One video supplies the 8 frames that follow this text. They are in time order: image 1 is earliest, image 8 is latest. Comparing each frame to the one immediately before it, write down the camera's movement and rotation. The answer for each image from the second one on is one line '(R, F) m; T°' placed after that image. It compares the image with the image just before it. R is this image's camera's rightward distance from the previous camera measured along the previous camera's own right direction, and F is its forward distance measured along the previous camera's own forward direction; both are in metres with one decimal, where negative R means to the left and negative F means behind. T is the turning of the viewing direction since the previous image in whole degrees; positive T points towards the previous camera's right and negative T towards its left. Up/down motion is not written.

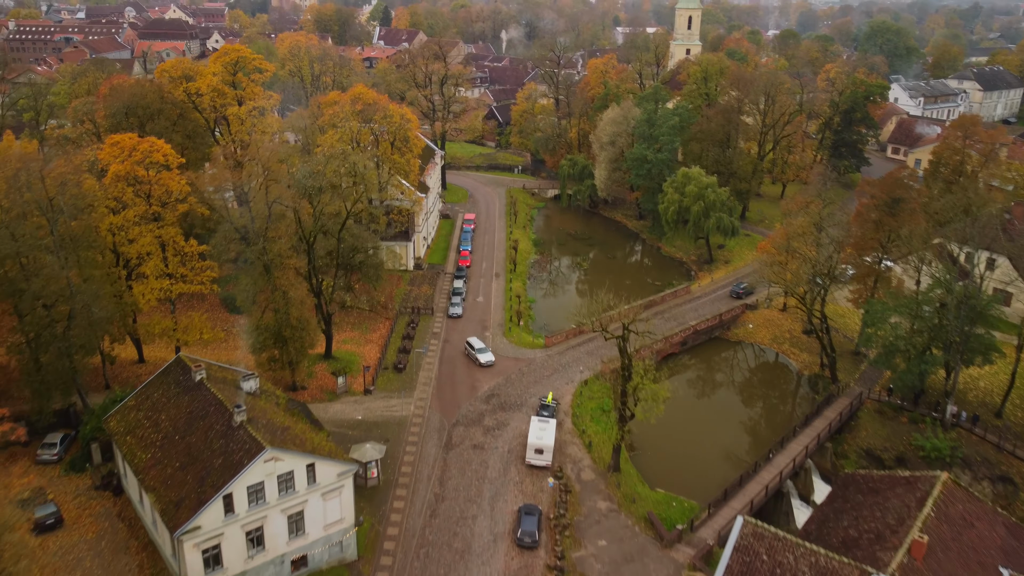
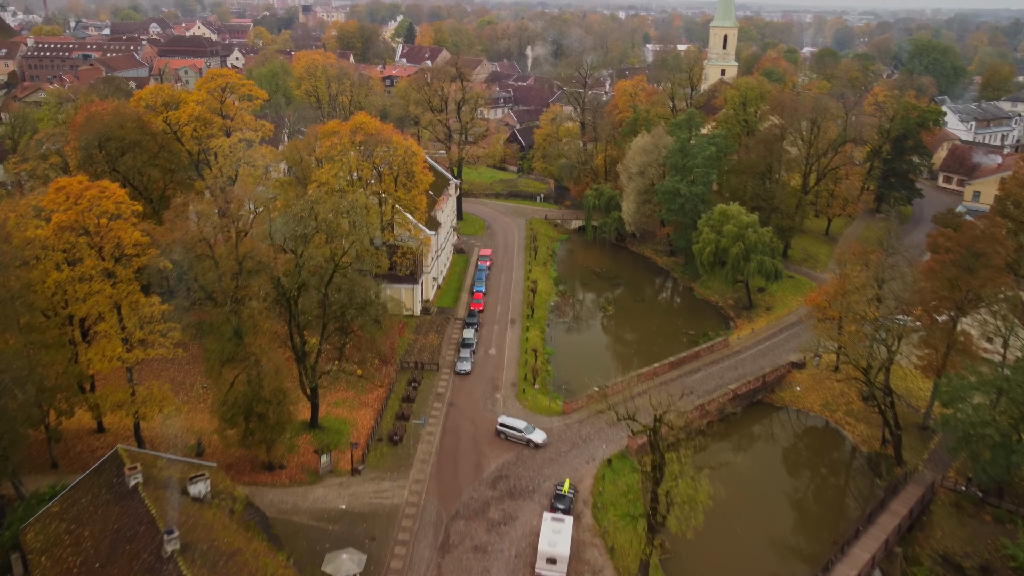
(+0.5, +4.3) m; -2°
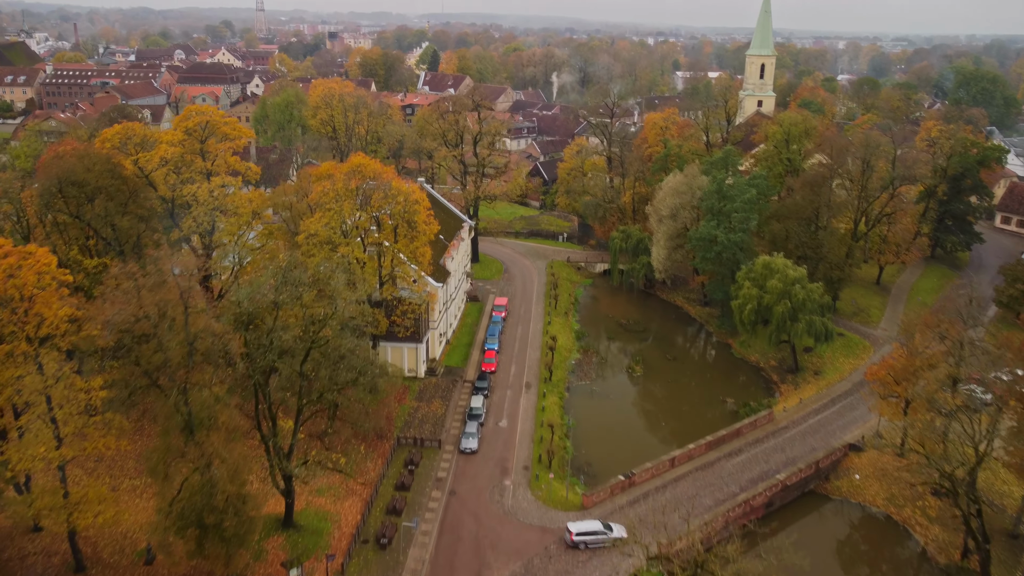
(+0.5, +4.4) m; -2°
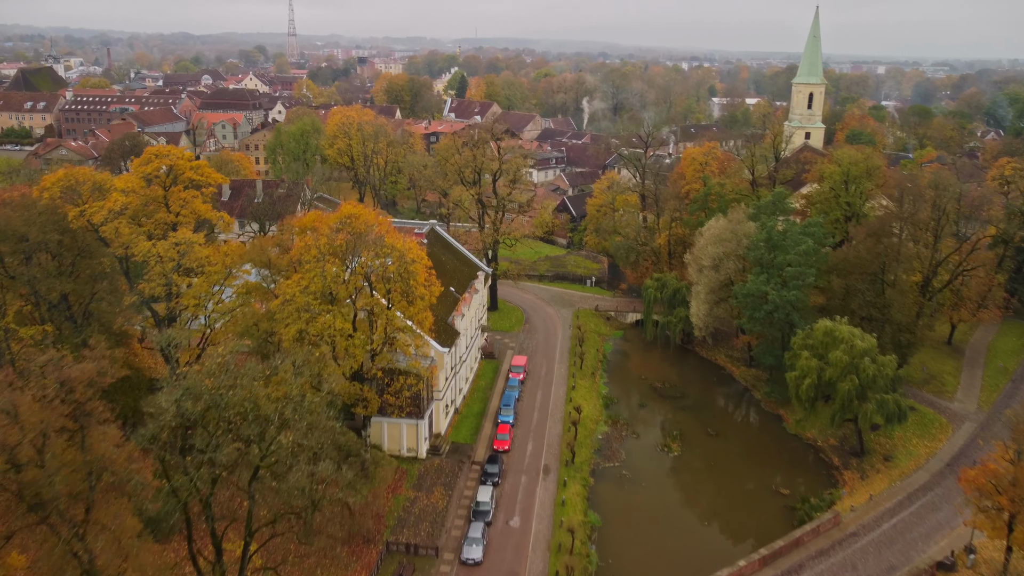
(+0.5, +5.1) m; -2°
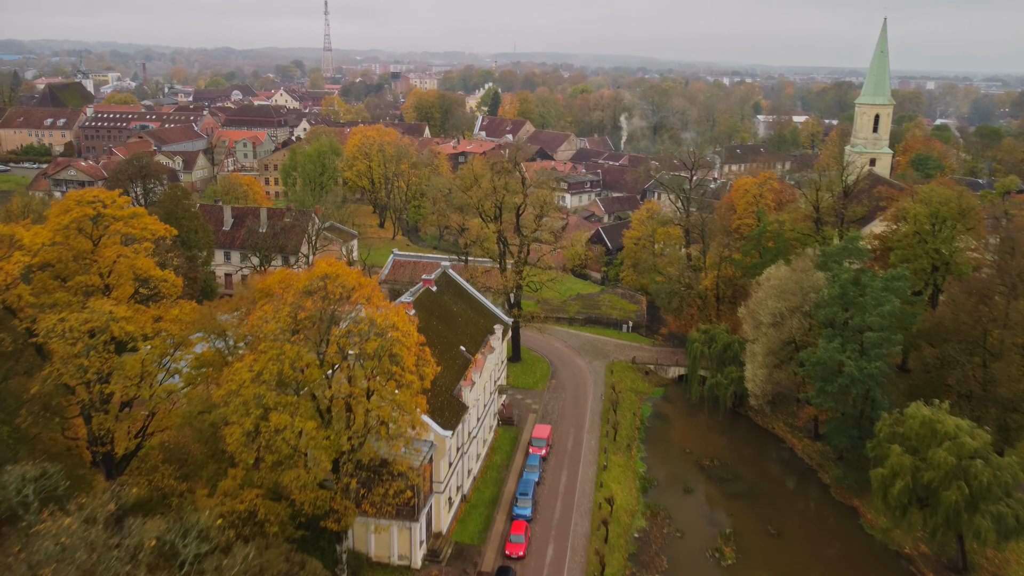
(+0.6, +5.9) m; -3°
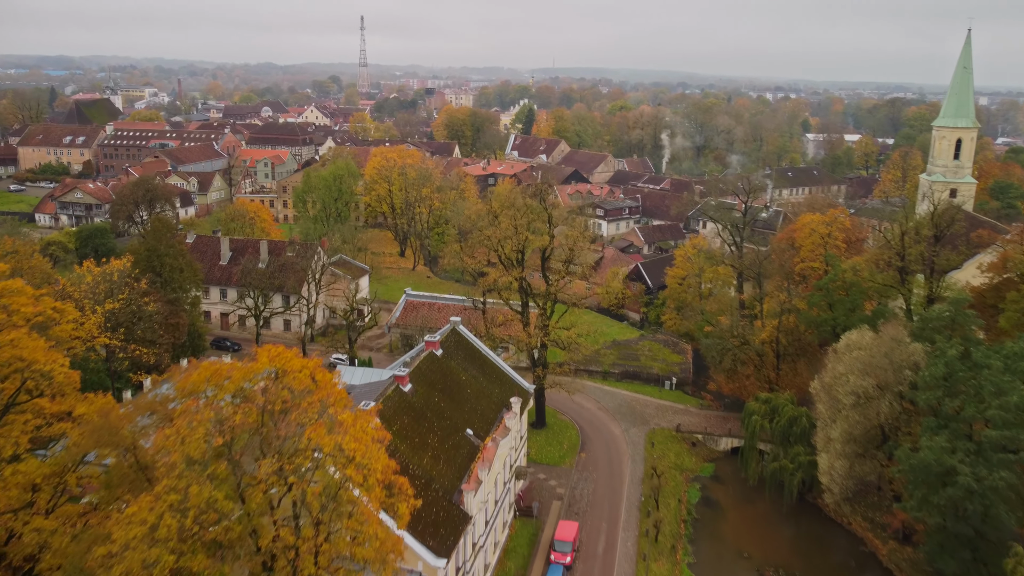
(+0.5, +6.1) m; -3°
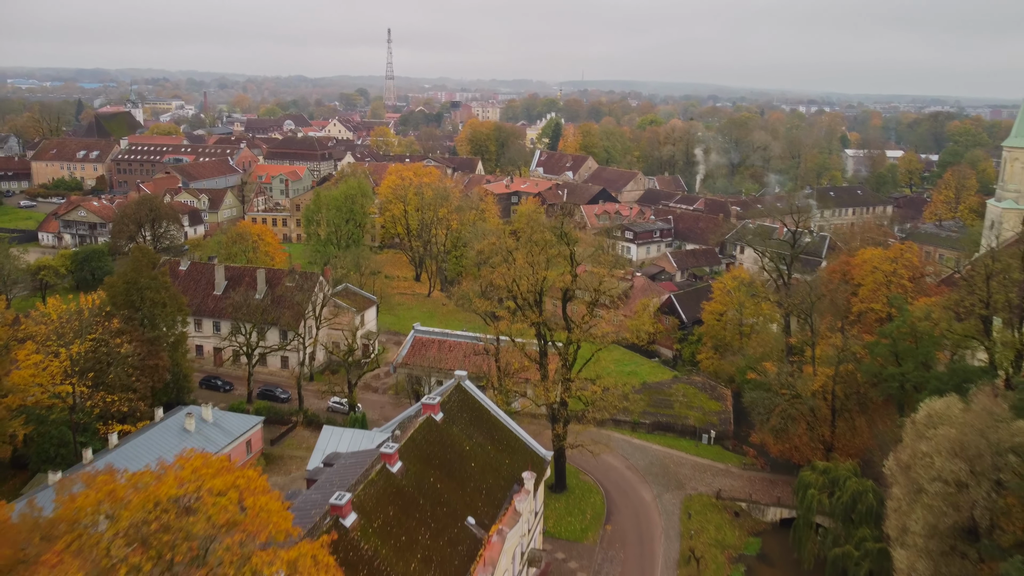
(+0.4, +4.5) m; -2°
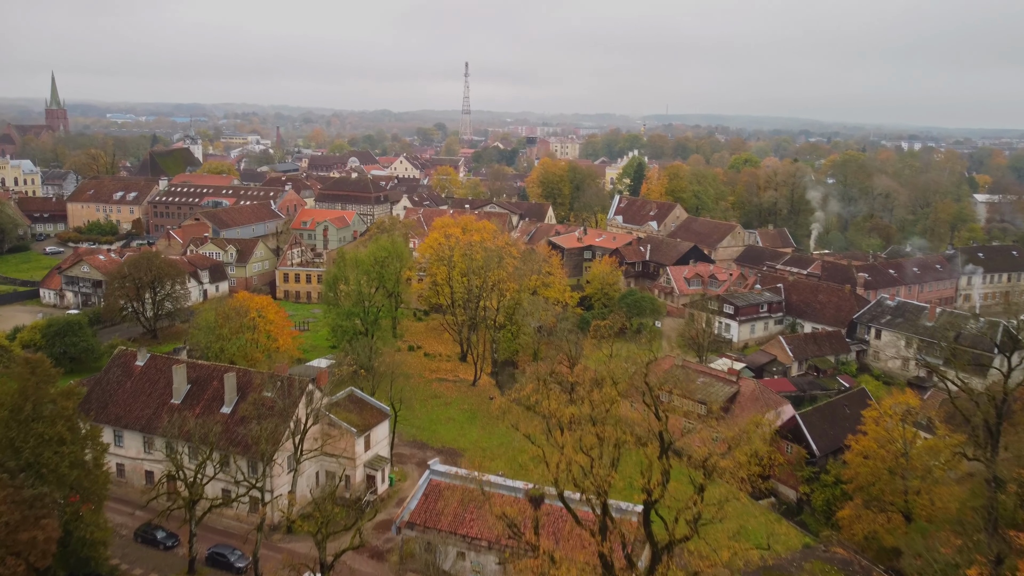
(+0.7, +12.7) m; -6°
